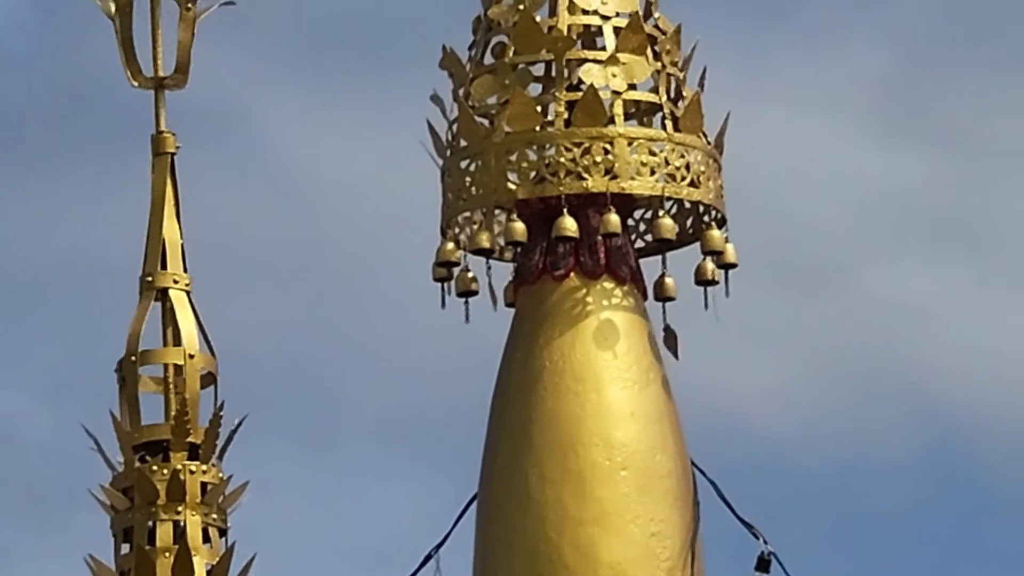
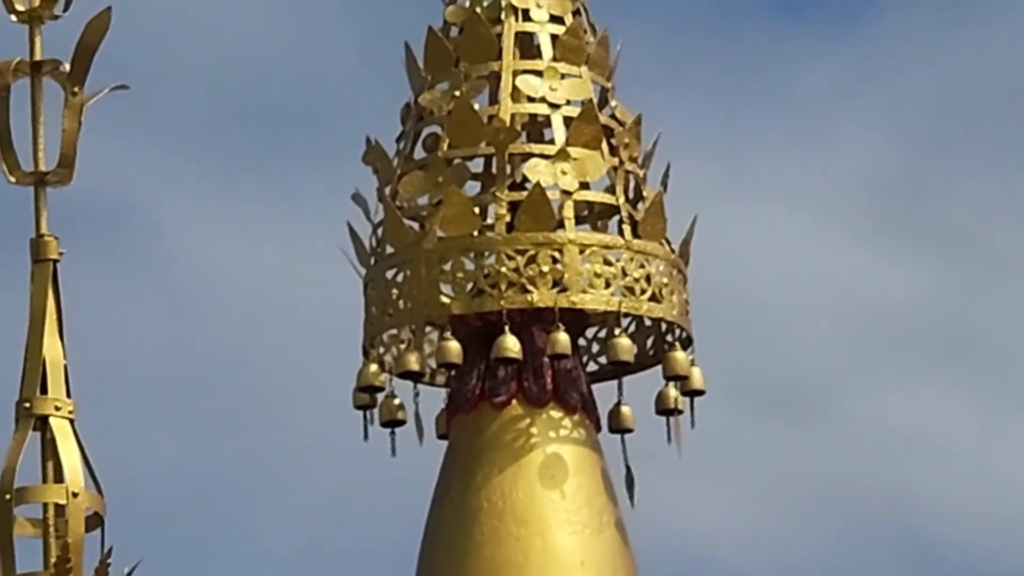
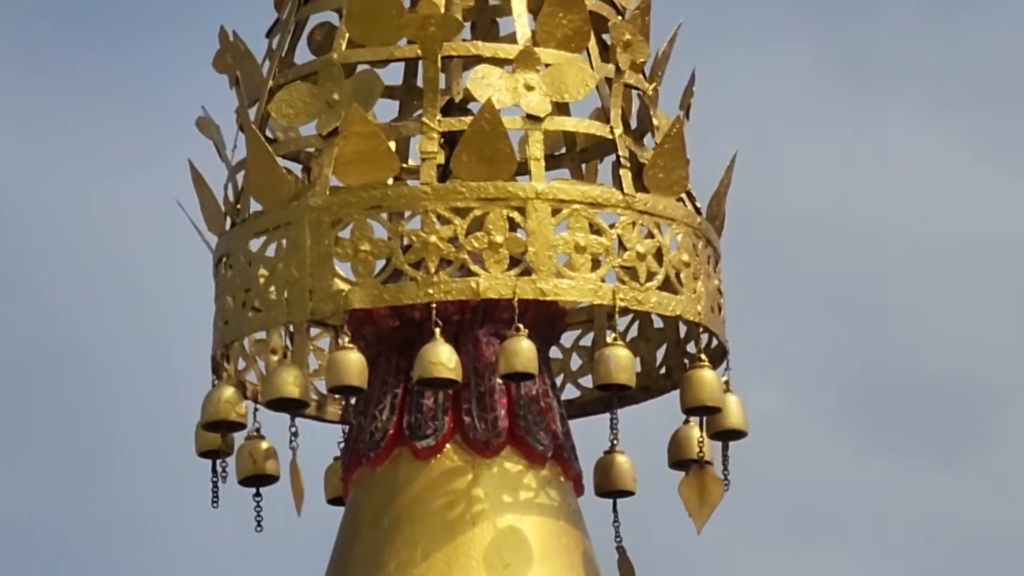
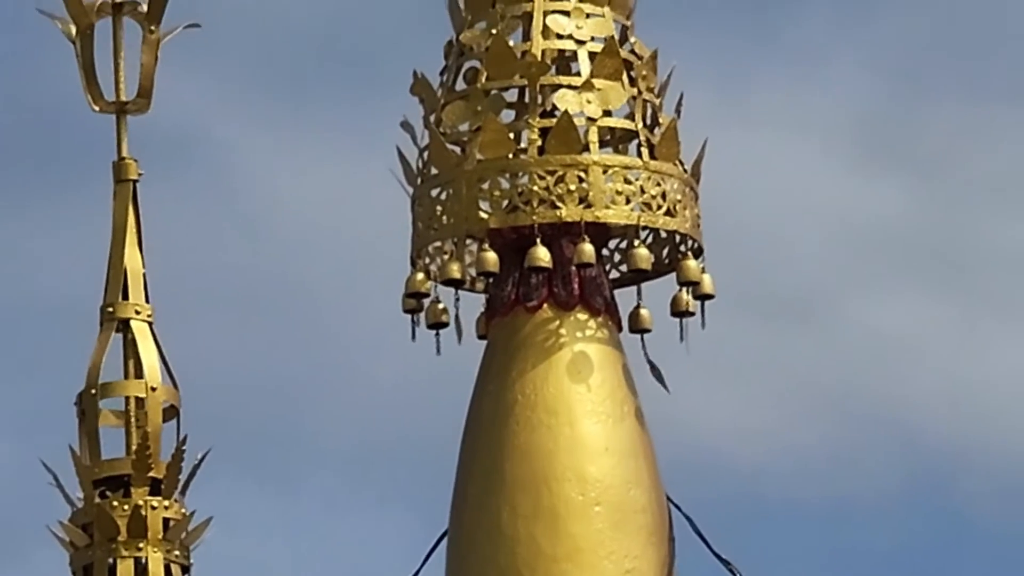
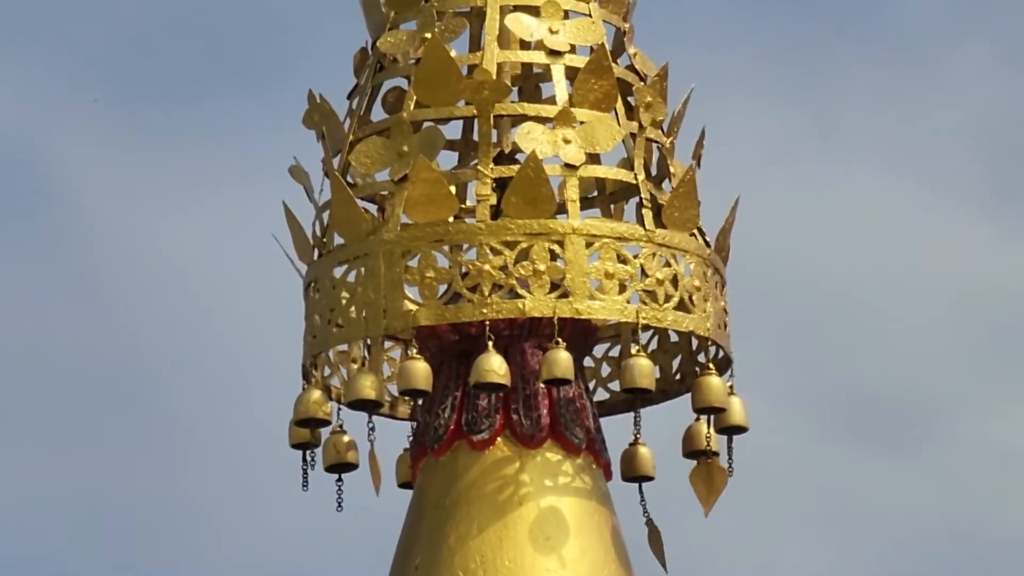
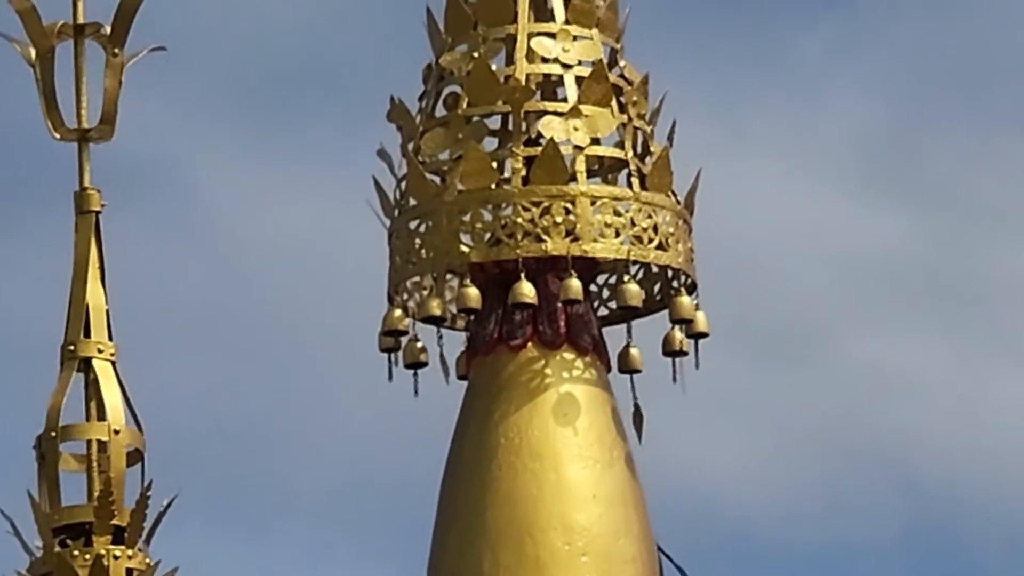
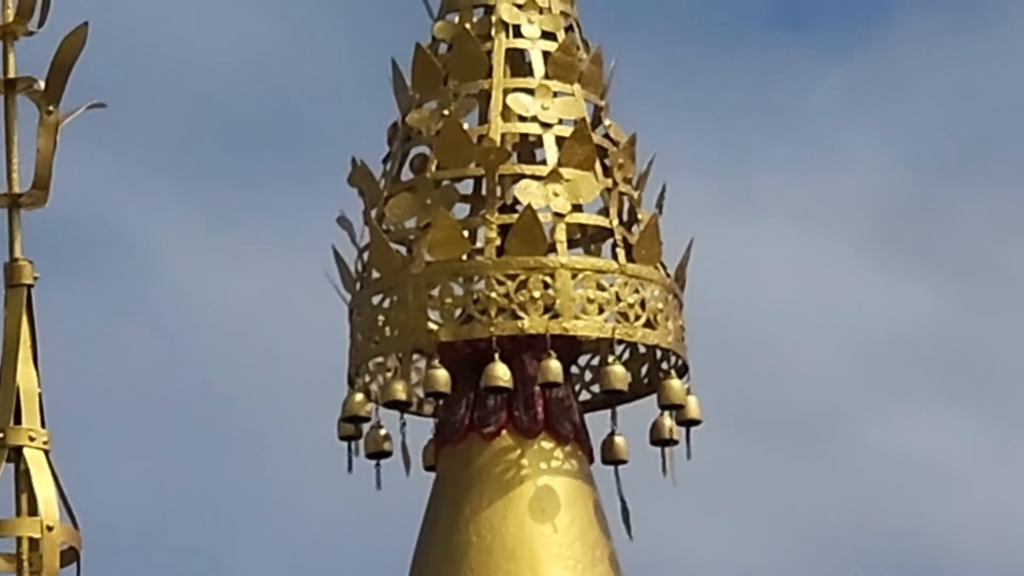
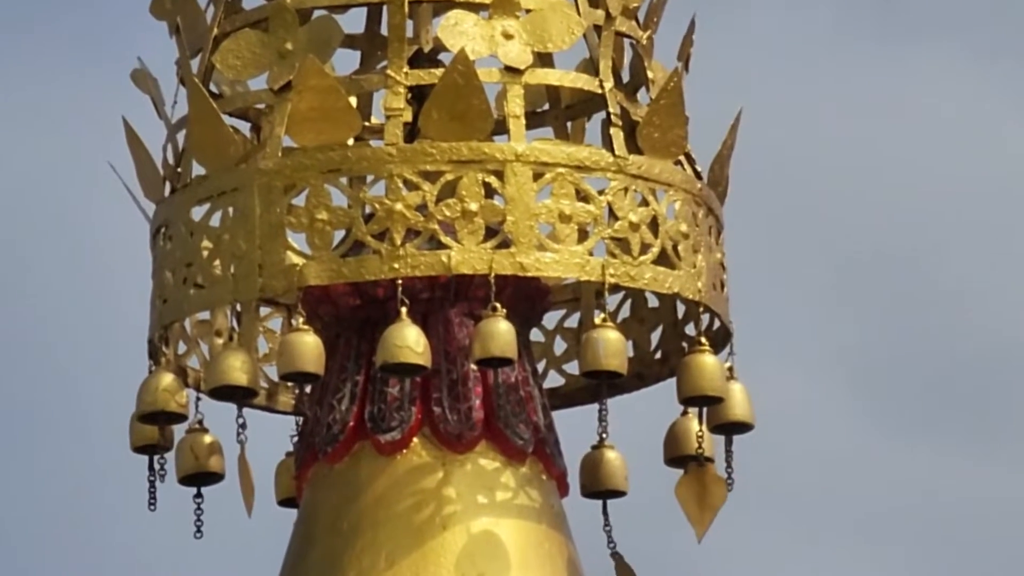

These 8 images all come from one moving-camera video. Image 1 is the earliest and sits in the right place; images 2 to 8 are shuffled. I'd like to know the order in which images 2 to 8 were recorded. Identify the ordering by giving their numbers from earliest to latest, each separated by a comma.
4, 6, 2, 7, 5, 3, 8
